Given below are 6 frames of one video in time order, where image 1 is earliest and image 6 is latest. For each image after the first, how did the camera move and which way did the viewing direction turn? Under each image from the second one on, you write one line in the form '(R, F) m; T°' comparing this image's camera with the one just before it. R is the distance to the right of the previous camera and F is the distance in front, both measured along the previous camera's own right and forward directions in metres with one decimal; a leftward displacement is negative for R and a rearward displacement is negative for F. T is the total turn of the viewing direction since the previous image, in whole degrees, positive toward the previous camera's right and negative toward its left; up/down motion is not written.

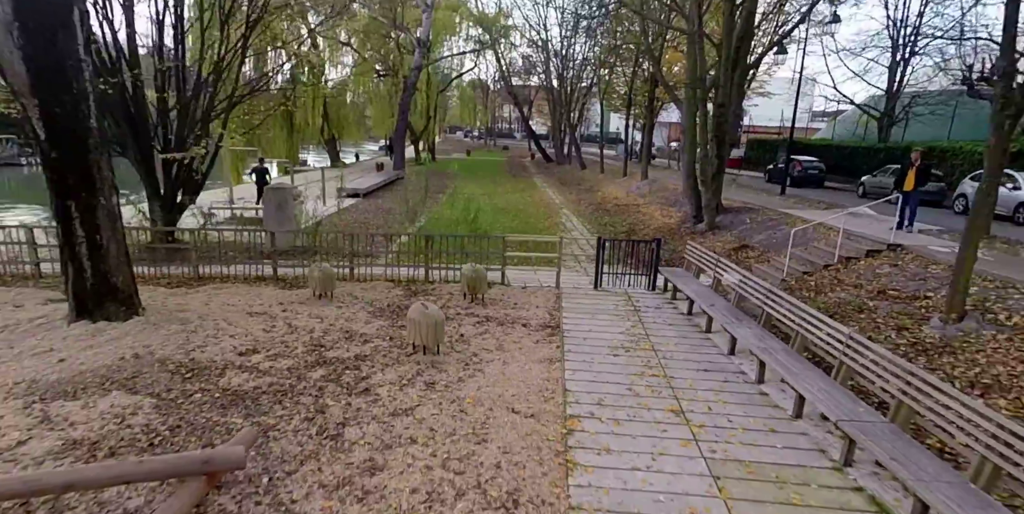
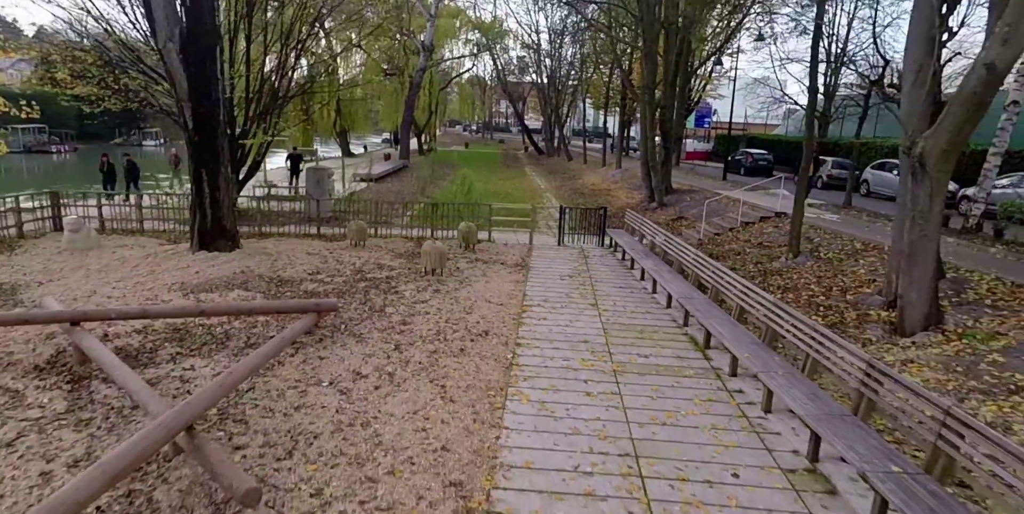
(+0.3, -2.7) m; 0°
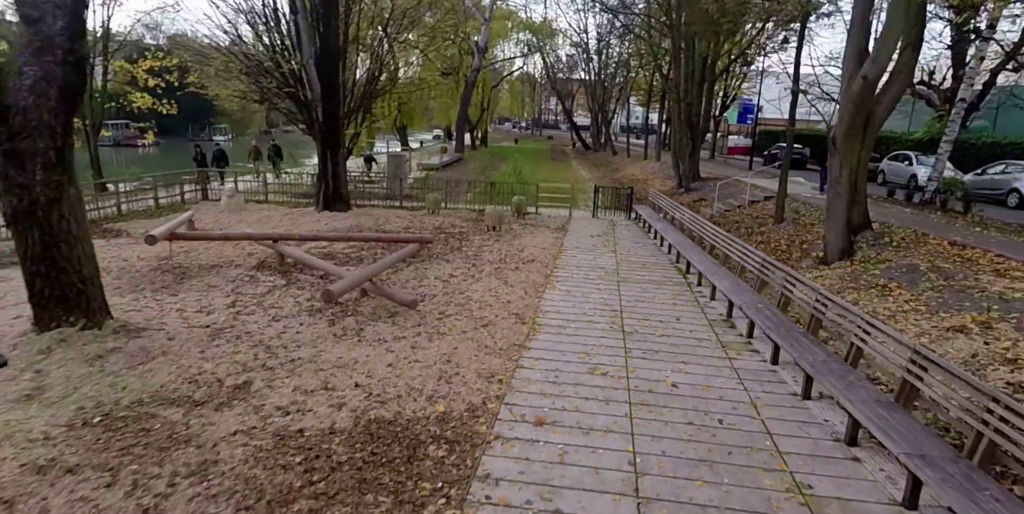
(+0.1, -2.8) m; -5°
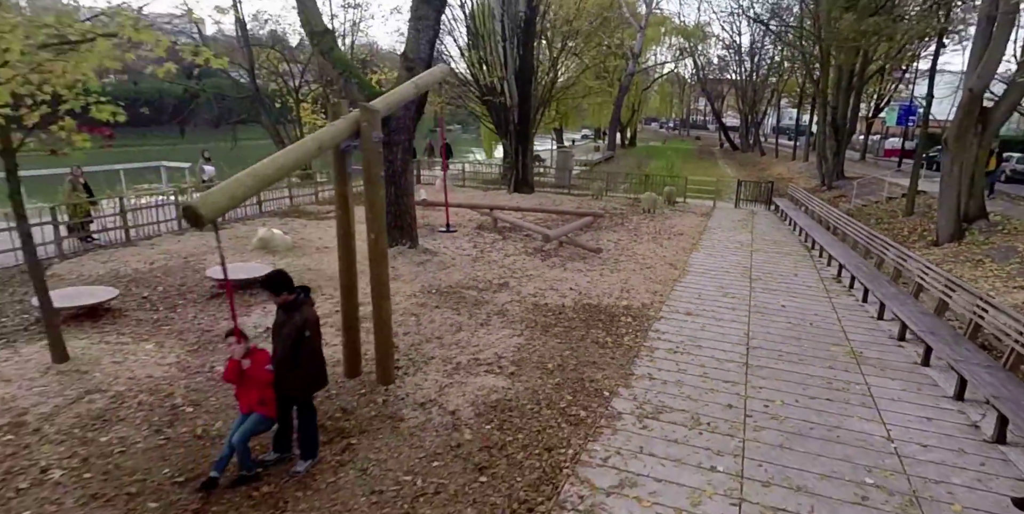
(-0.3, -2.7) m; -13°
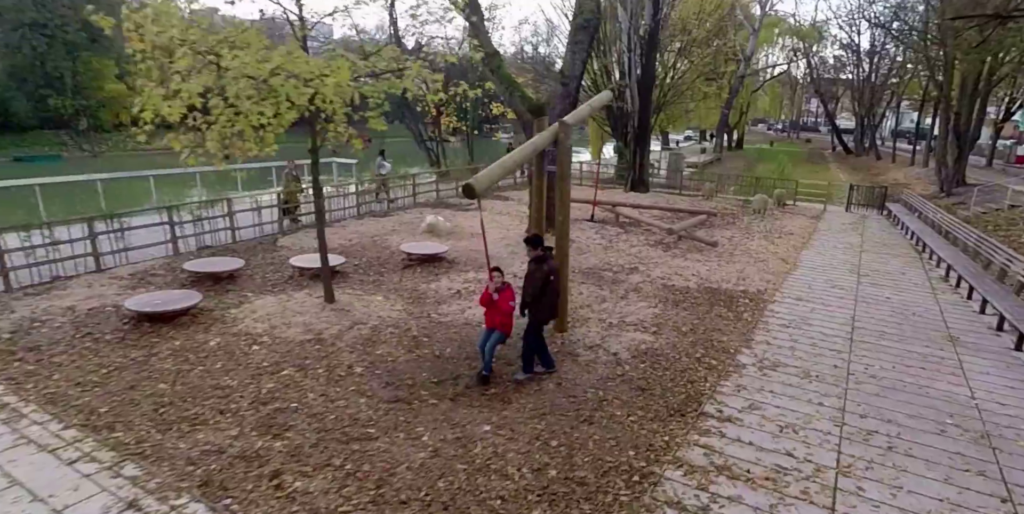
(-0.7, -1.6) m; -9°
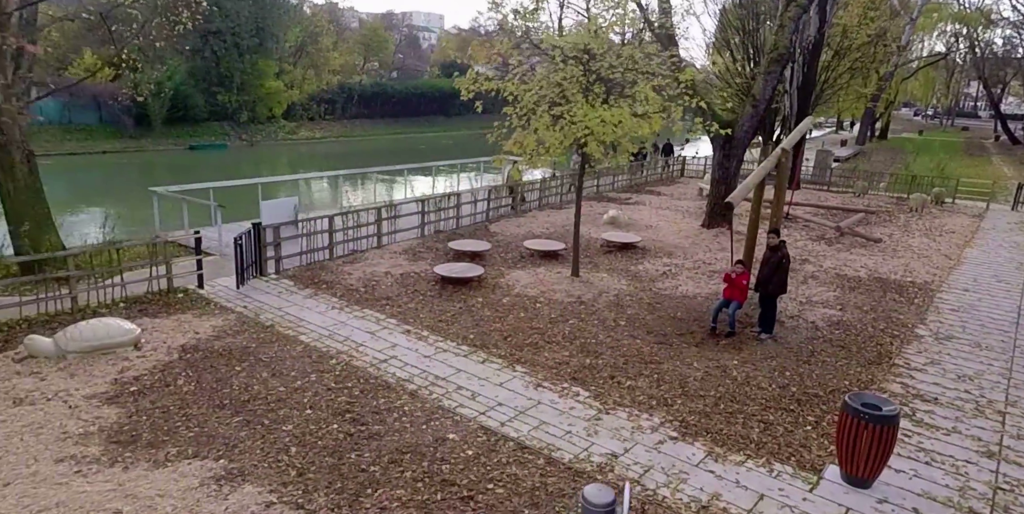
(-1.7, -2.6) m; -10°
